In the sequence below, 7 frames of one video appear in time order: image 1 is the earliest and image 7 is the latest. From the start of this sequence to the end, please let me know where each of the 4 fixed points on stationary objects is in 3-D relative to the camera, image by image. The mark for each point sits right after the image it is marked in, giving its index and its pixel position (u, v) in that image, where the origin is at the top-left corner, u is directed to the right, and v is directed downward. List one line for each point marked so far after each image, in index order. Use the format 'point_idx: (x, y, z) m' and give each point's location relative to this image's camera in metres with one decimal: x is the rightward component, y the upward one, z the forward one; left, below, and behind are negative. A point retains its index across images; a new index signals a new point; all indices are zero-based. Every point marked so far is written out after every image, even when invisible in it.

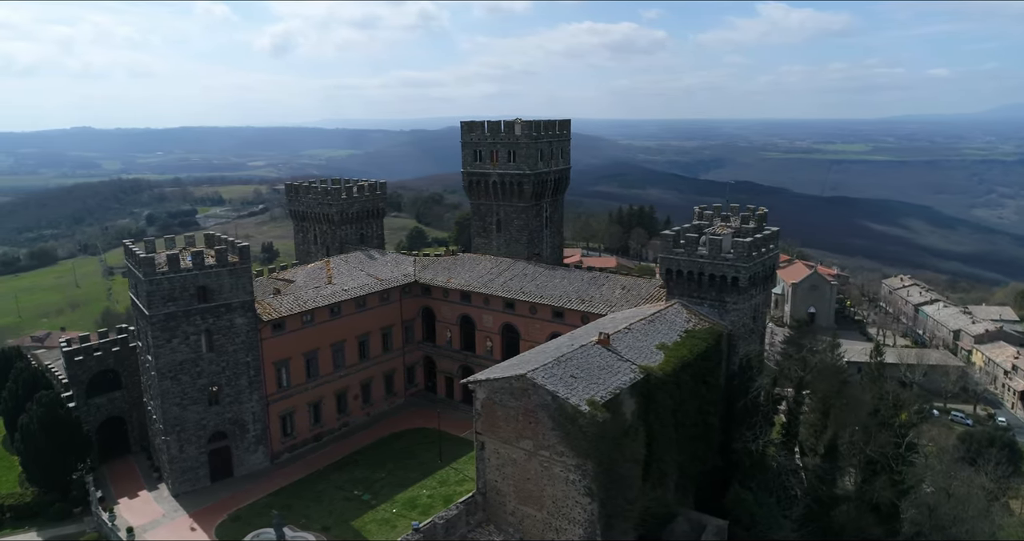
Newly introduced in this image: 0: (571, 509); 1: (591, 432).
0: (+1.8, -7.3, +19.9) m
1: (+2.3, -4.7, +18.9) m
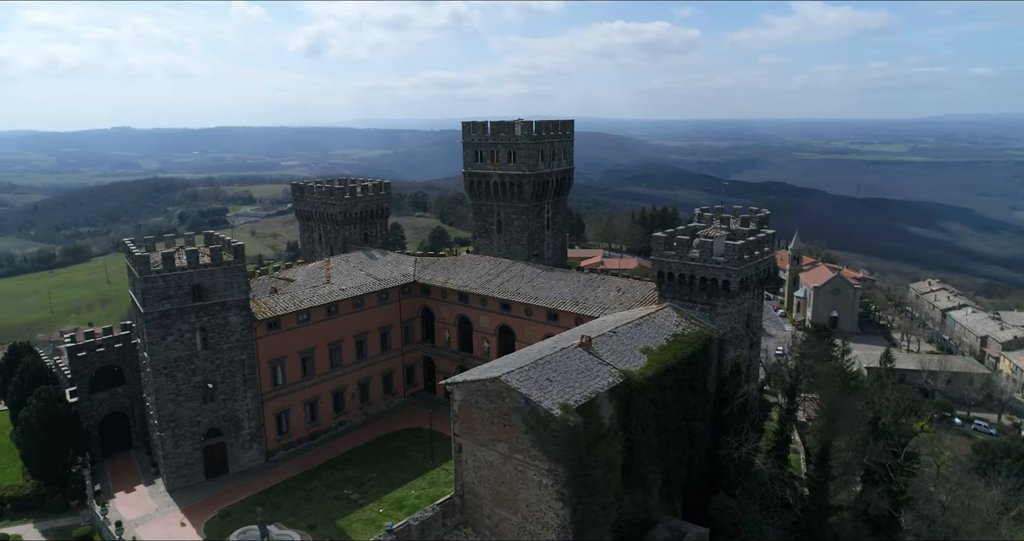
0: (+1.0, -7.4, +19.7) m
1: (+1.4, -4.8, +18.6) m
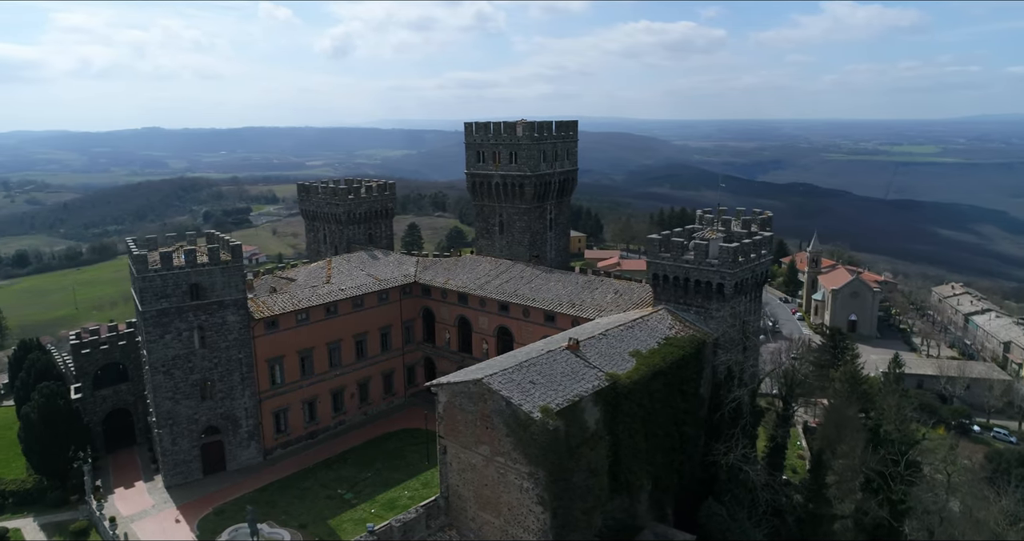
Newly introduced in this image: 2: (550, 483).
0: (+0.4, -7.4, +19.5) m
1: (+0.8, -4.8, +18.5) m
2: (+1.1, -6.1, +18.7) m
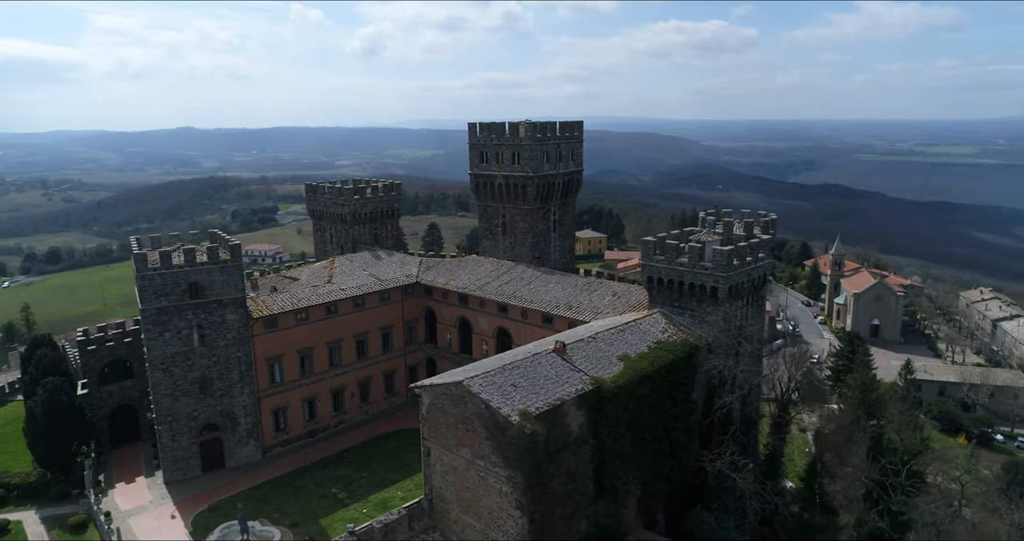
0: (-0.2, -7.5, +19.4) m
1: (+0.2, -4.9, +18.3) m
2: (+0.4, -6.2, +18.5) m
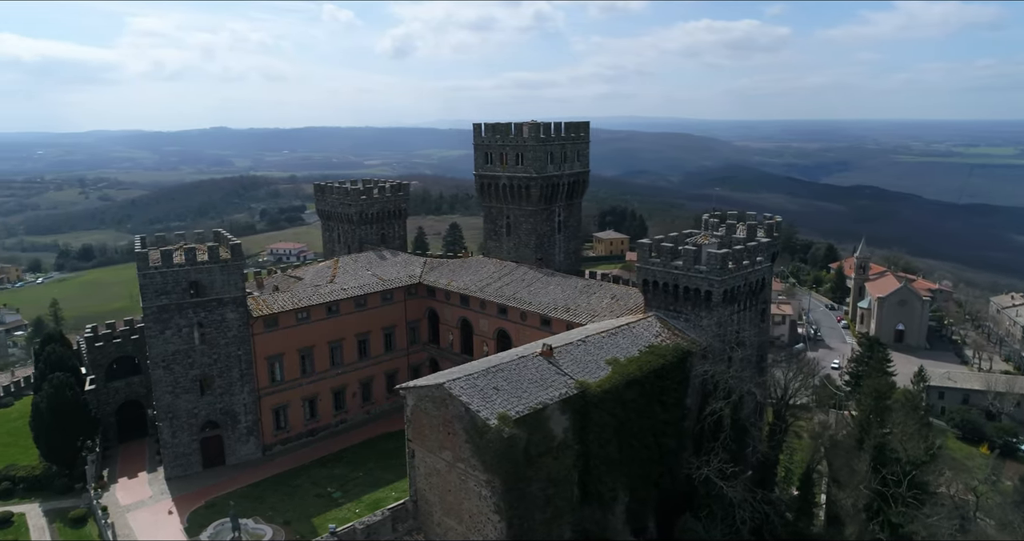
0: (-0.8, -7.6, +19.2) m
1: (-0.4, -4.9, +18.1) m
2: (-0.2, -6.3, +18.3) m
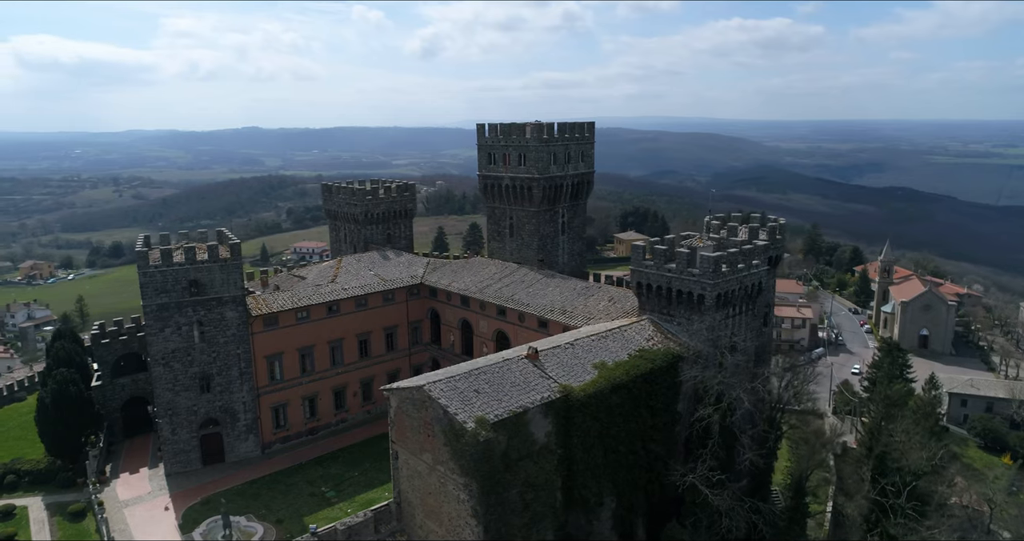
0: (-1.4, -7.6, +19.1) m
1: (-1.1, -5.0, +18.0) m
2: (-0.8, -6.3, +18.2) m
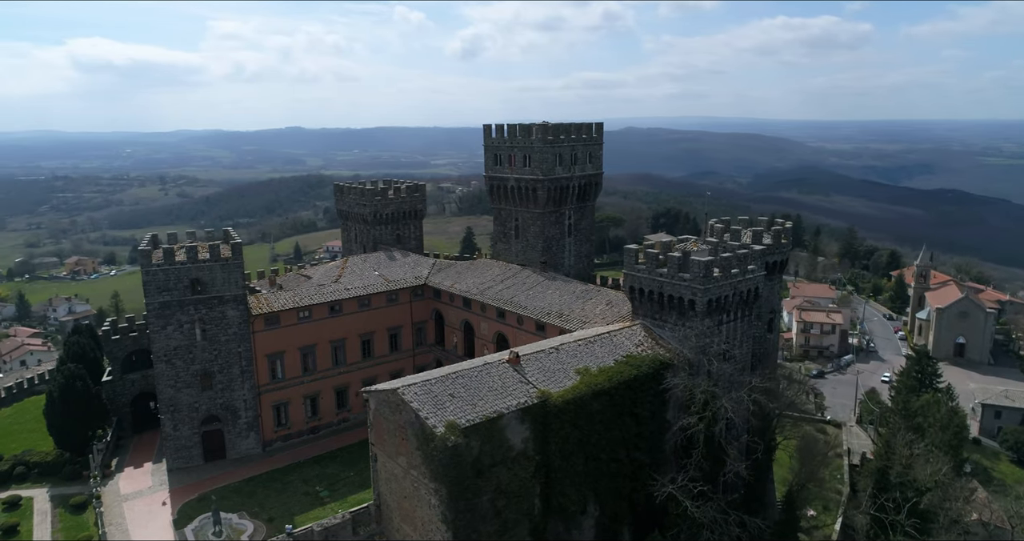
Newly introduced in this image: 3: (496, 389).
0: (-2.3, -7.7, +18.9) m
1: (-1.9, -5.1, +17.8) m
2: (-1.7, -6.4, +18.0) m
3: (-0.5, -3.7, +20.0) m
